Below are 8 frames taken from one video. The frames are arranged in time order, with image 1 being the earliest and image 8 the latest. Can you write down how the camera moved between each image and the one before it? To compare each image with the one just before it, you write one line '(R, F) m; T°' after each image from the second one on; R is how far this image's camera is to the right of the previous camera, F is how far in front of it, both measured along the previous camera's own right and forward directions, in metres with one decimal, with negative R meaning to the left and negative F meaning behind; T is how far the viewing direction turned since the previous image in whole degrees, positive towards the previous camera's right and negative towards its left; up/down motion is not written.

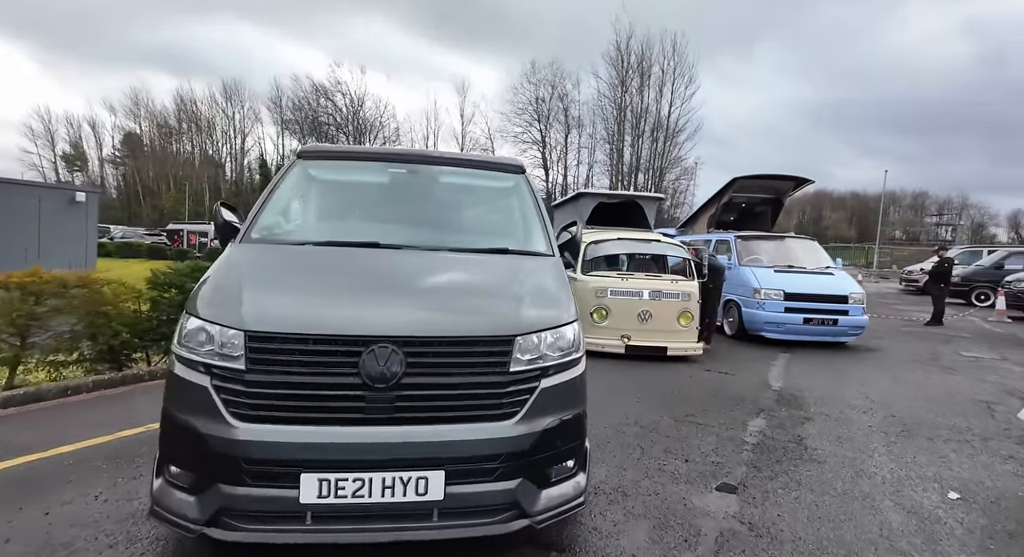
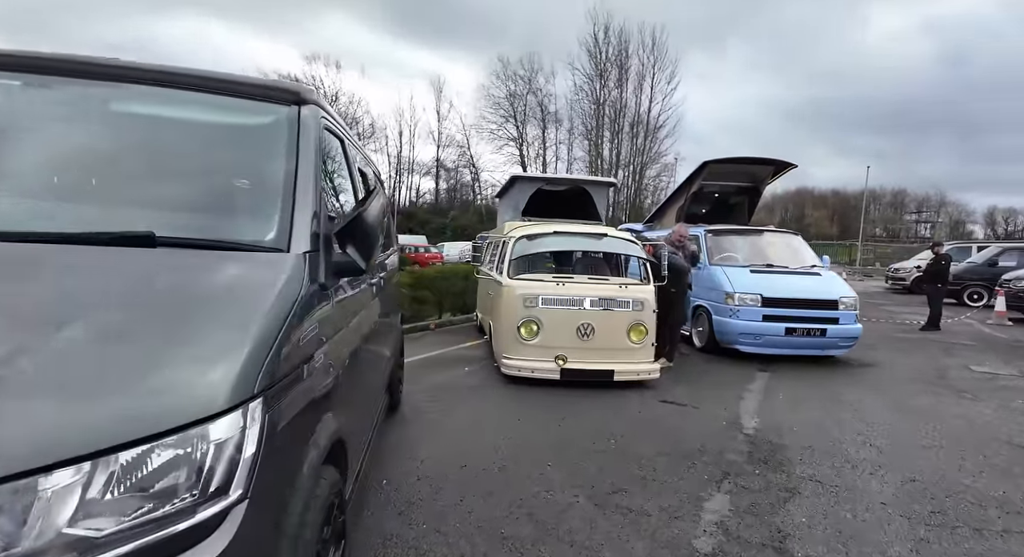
(+0.9, +1.5) m; +2°
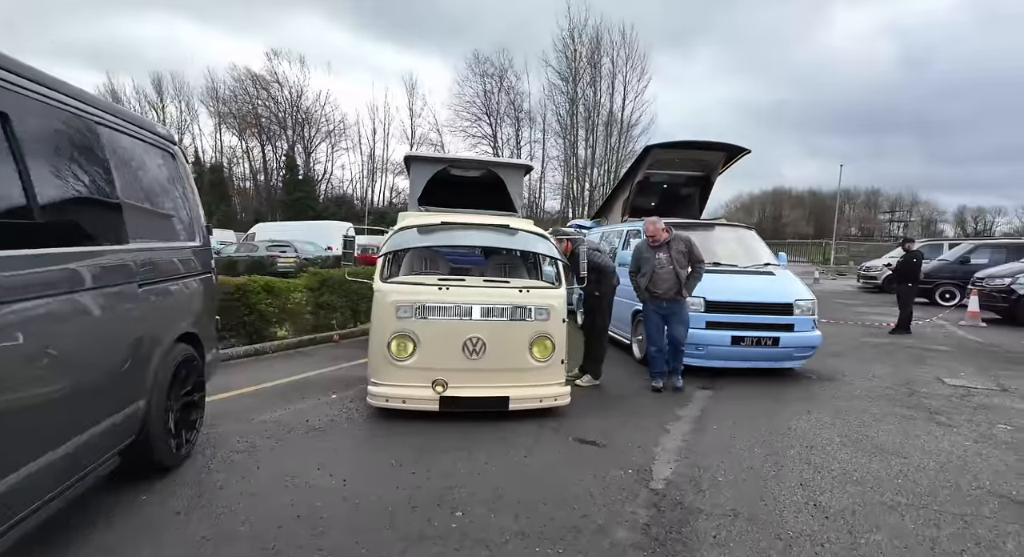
(+1.0, +1.1) m; +2°
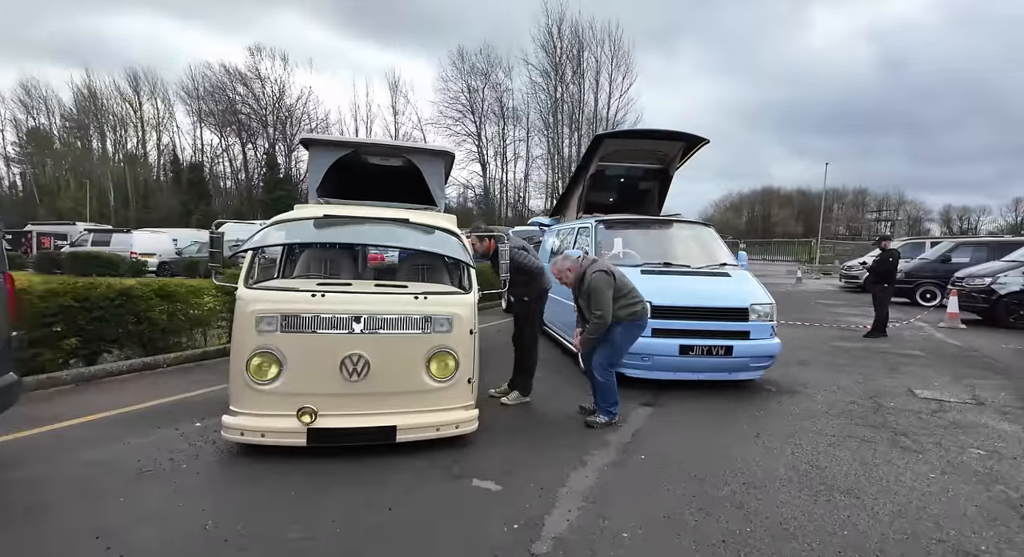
(+0.8, +0.7) m; +1°
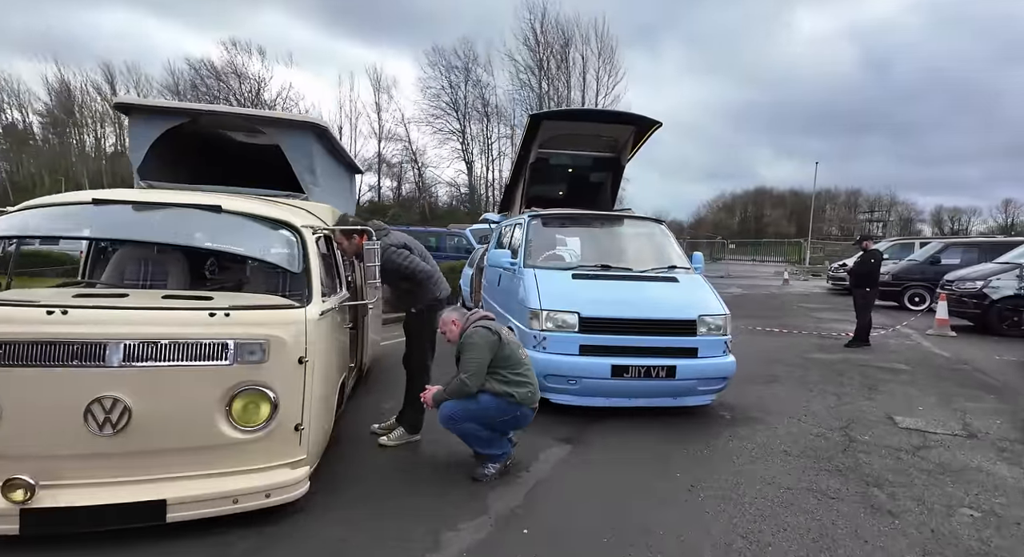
(+0.9, +1.0) m; +1°
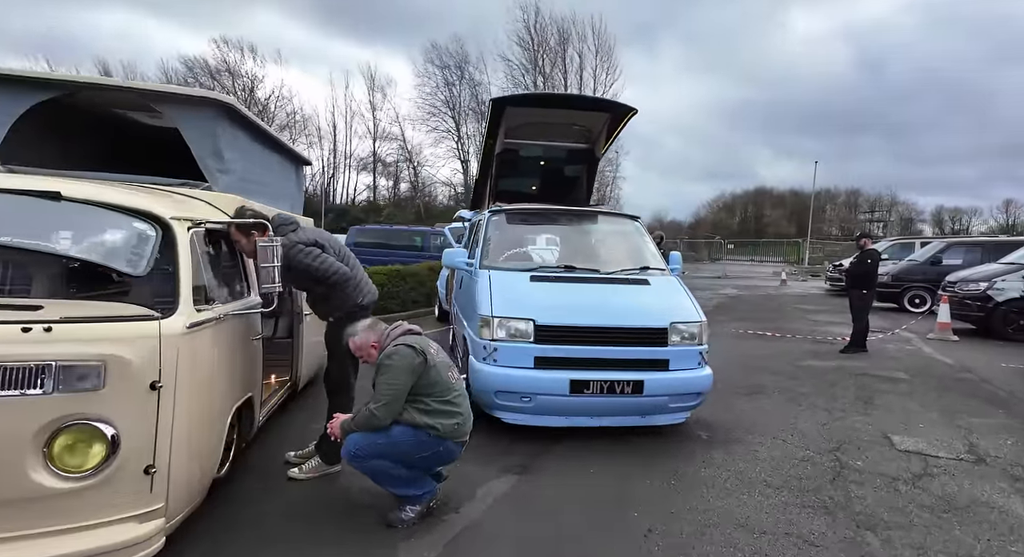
(+0.5, +0.6) m; 0°
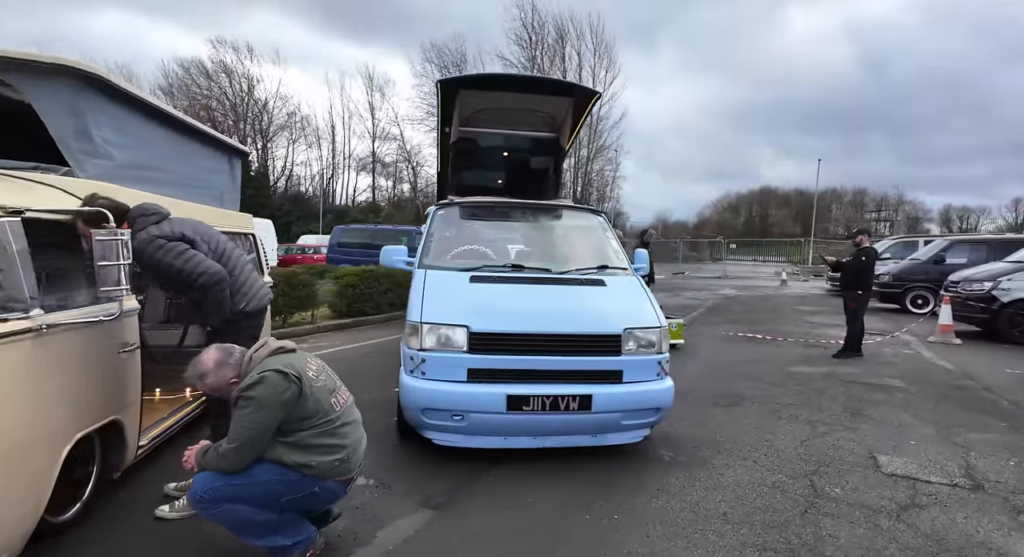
(+0.6, +0.5) m; -1°
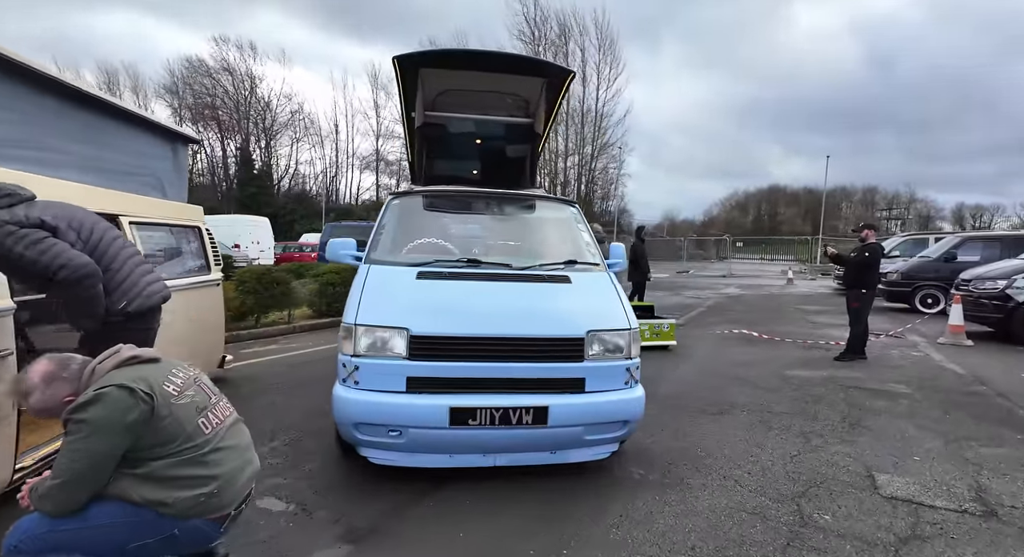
(+0.4, +0.4) m; -1°
